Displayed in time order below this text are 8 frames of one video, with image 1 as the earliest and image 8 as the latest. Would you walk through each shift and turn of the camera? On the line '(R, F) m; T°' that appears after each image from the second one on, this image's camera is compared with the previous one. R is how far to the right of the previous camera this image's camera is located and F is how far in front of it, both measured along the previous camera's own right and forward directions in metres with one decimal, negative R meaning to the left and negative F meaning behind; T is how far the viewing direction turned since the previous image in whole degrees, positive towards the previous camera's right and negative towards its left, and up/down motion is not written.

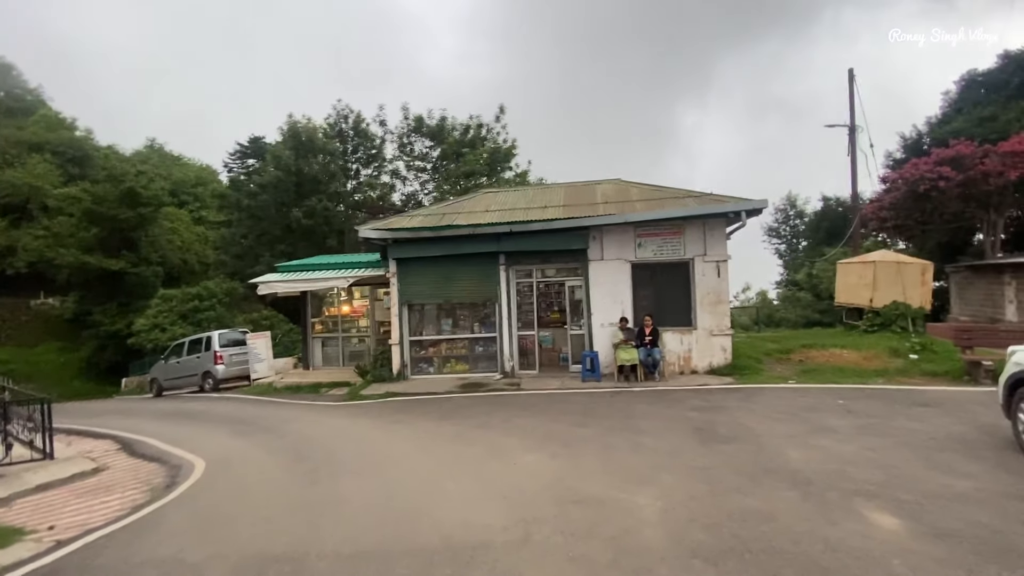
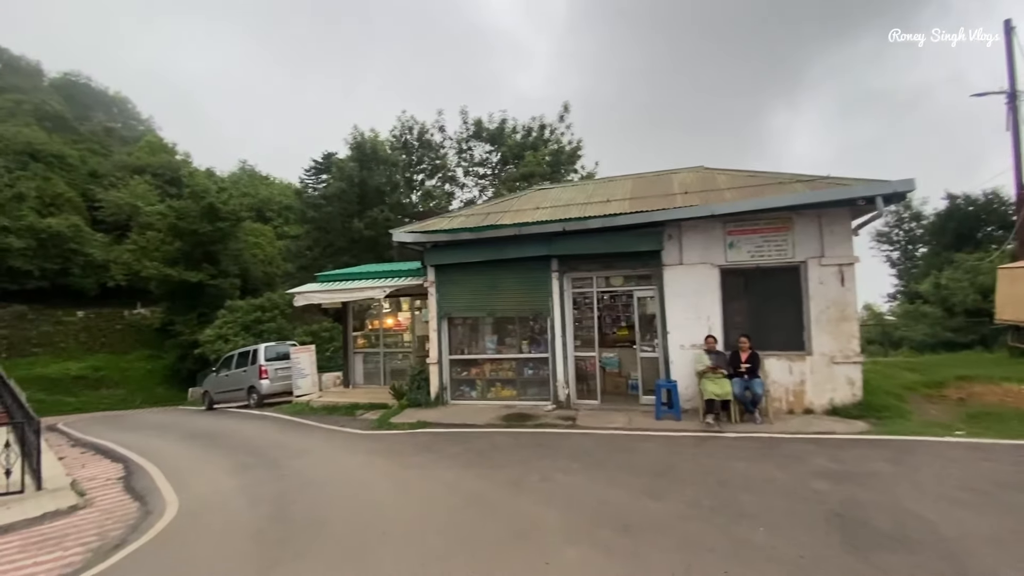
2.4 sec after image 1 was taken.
(+0.4, +2.3) m; -9°
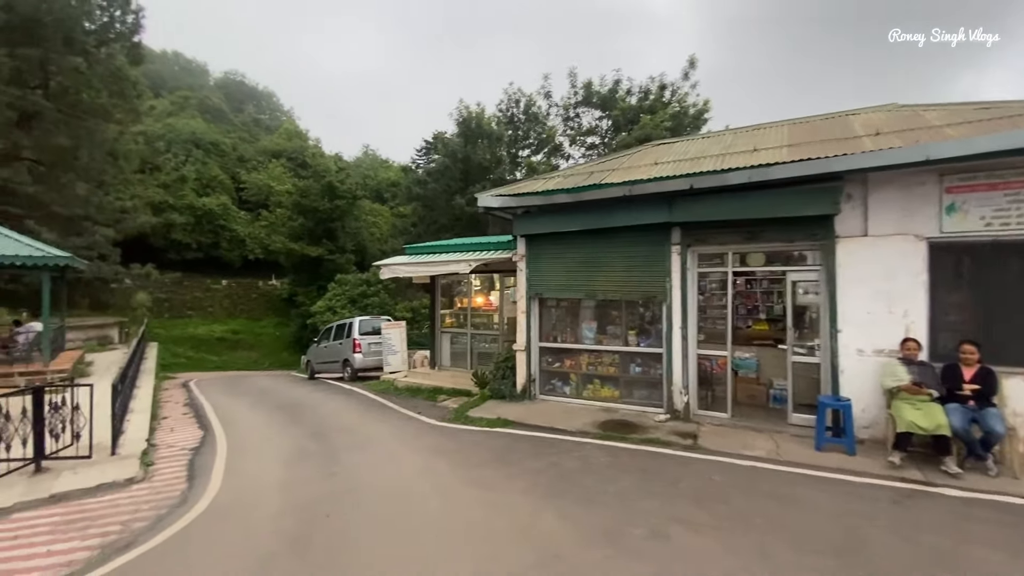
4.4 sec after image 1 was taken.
(0.0, +2.1) m; -13°
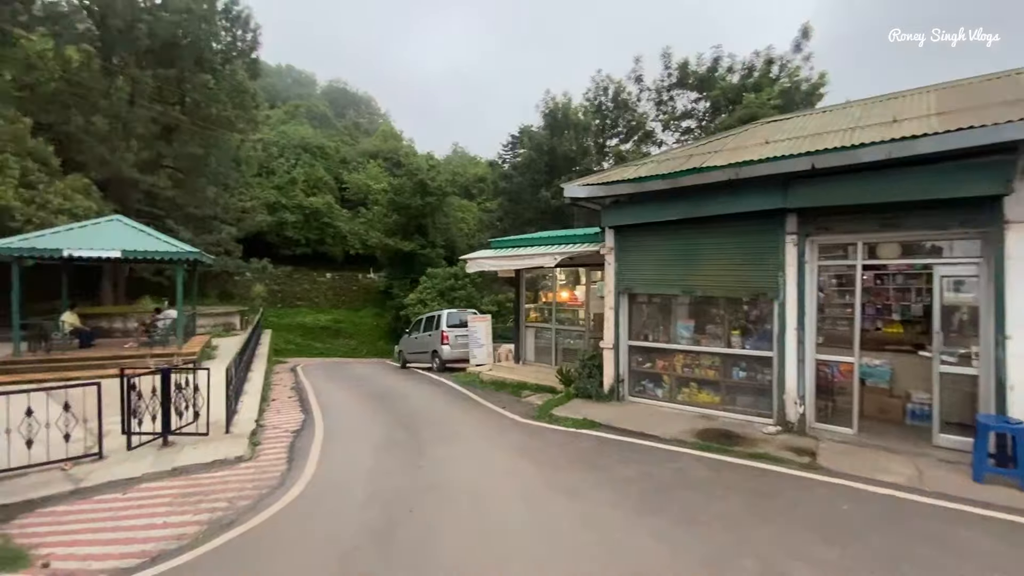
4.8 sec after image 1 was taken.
(0.0, +0.4) m; -10°
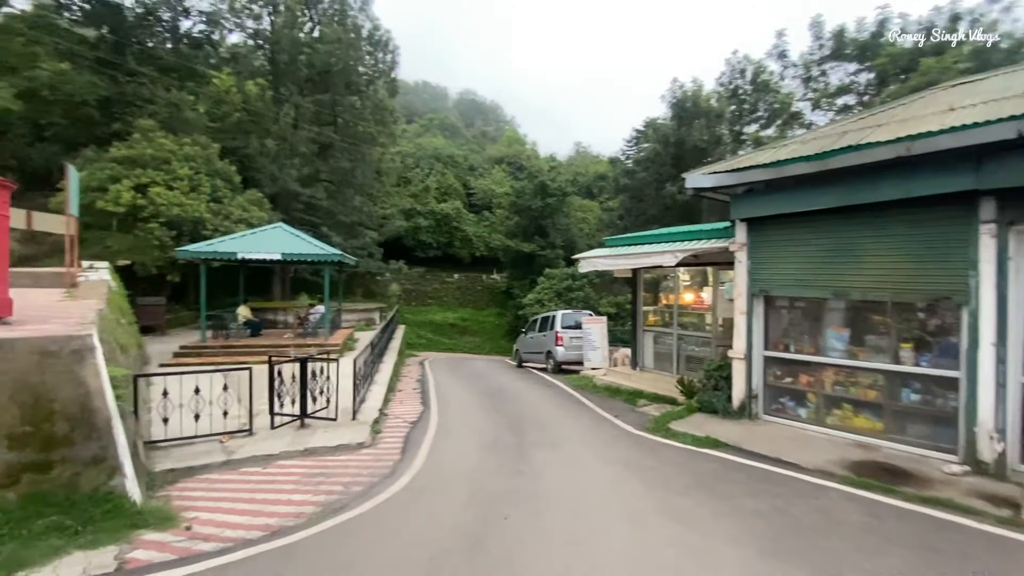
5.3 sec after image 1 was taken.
(+0.2, +0.4) m; -15°
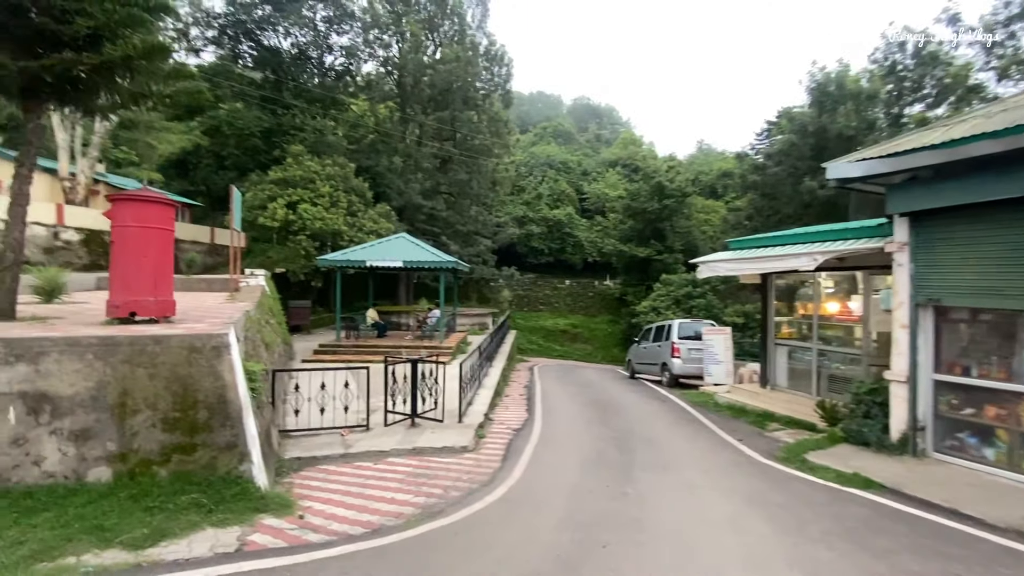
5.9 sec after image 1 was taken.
(+0.1, +0.3) m; -14°
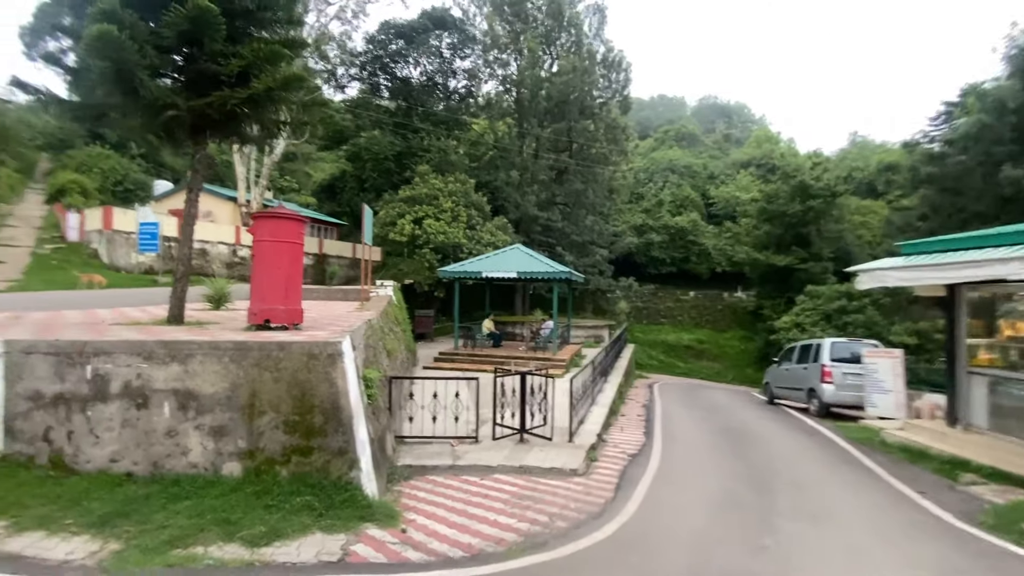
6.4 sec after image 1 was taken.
(+0.1, +0.4) m; -14°
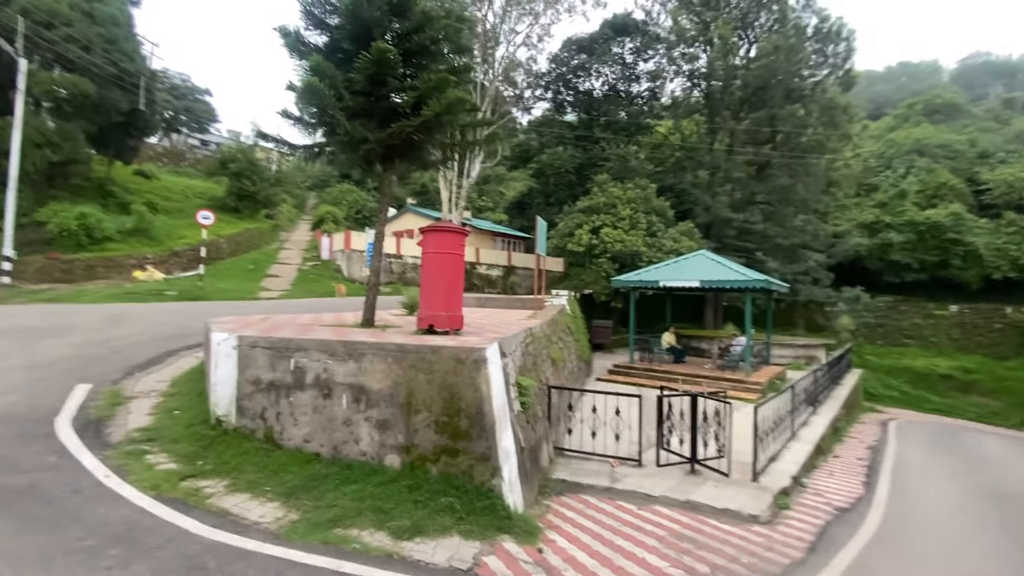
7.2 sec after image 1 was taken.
(+0.4, +0.4) m; -22°
